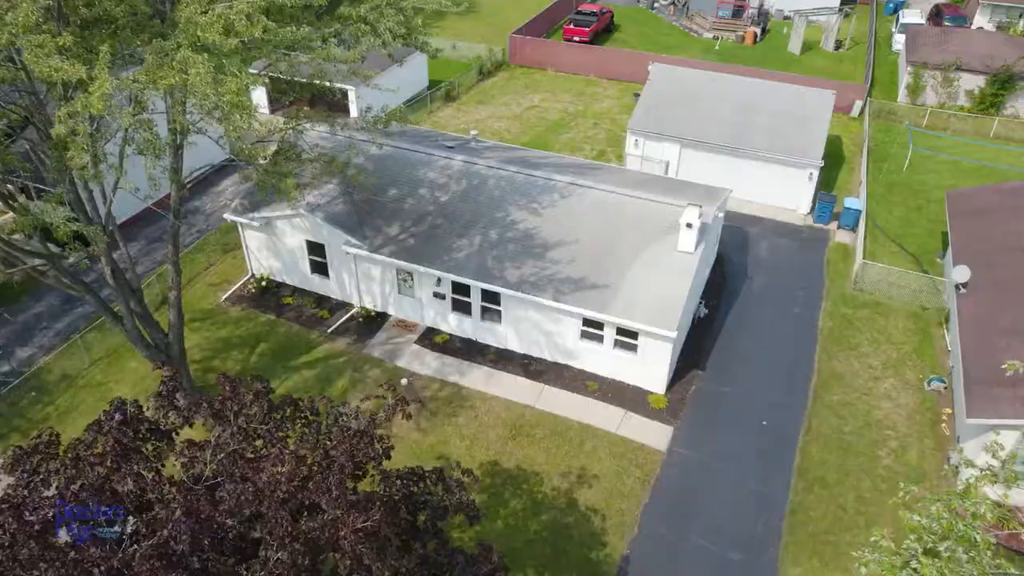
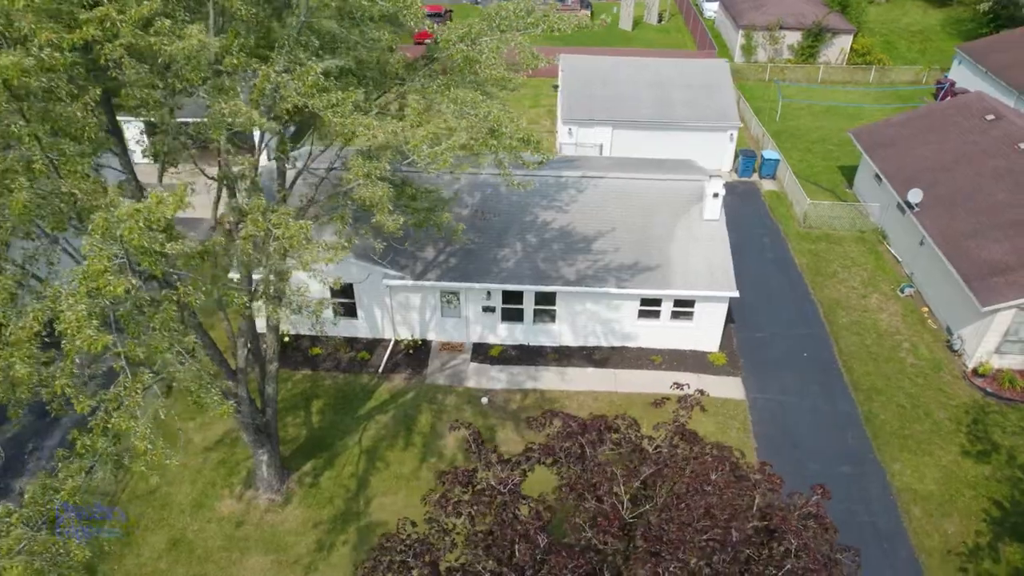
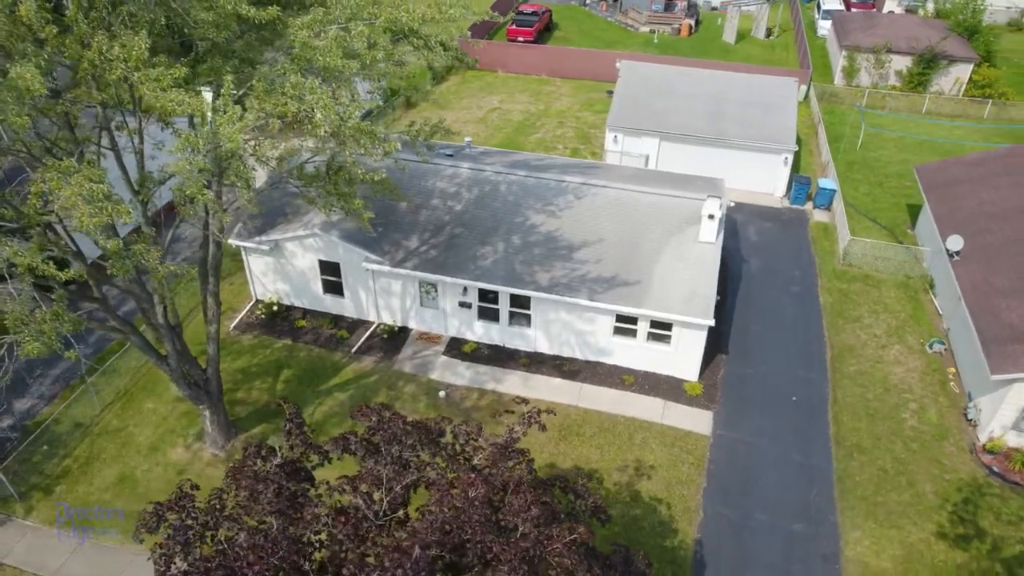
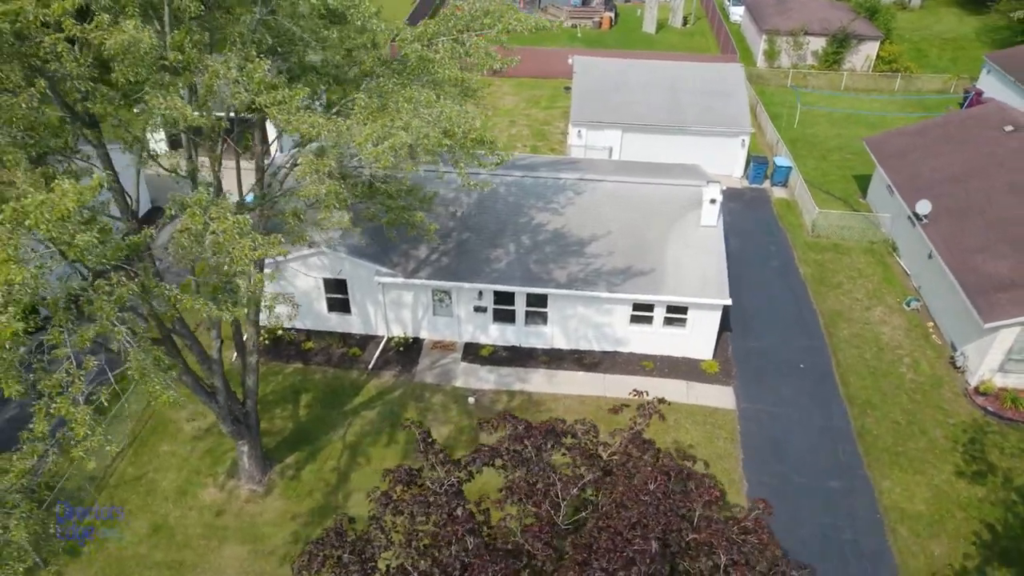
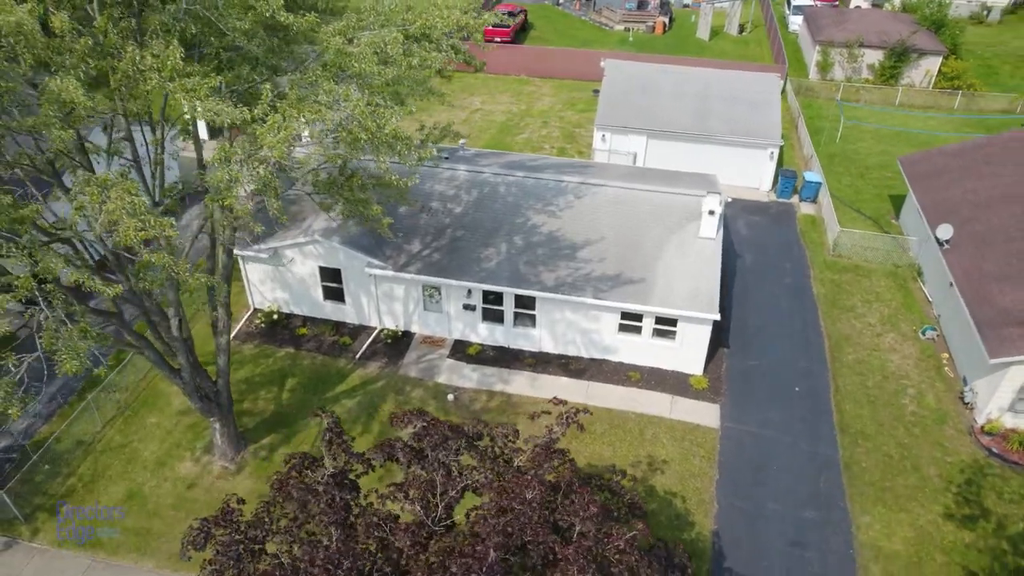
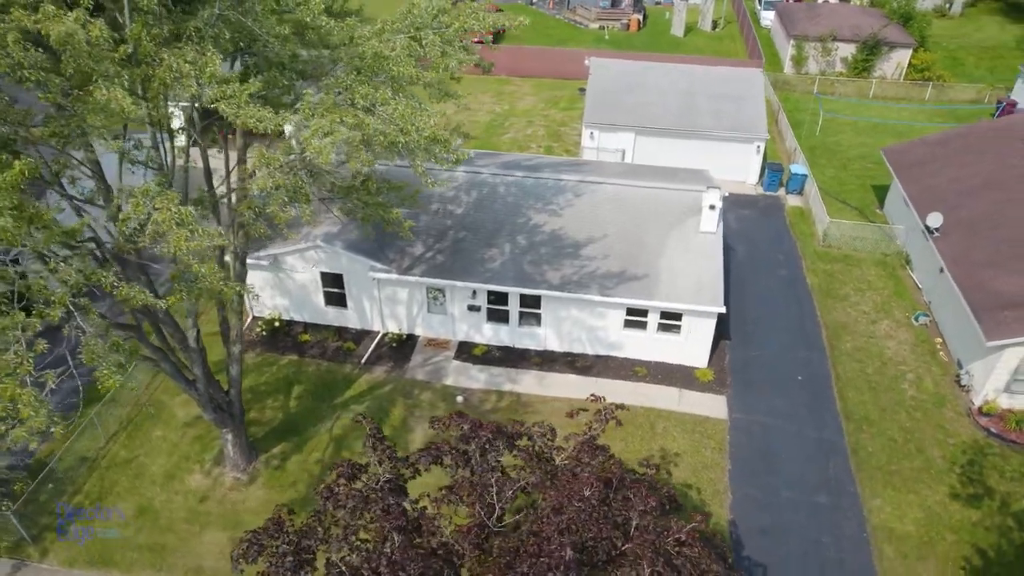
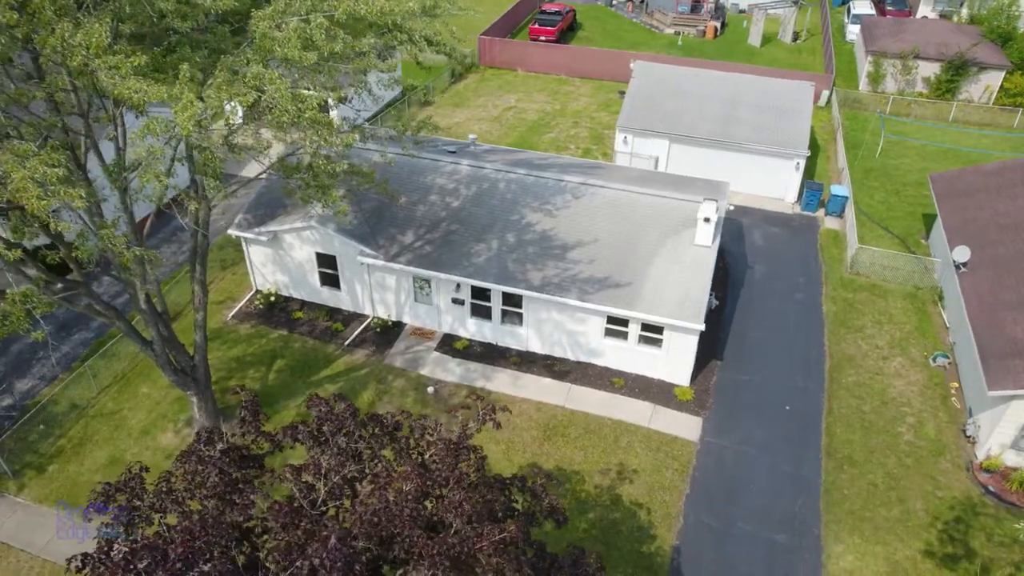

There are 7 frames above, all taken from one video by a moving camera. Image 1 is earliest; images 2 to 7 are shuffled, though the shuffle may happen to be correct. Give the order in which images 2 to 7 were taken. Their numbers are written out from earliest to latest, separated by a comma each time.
7, 3, 5, 6, 4, 2
